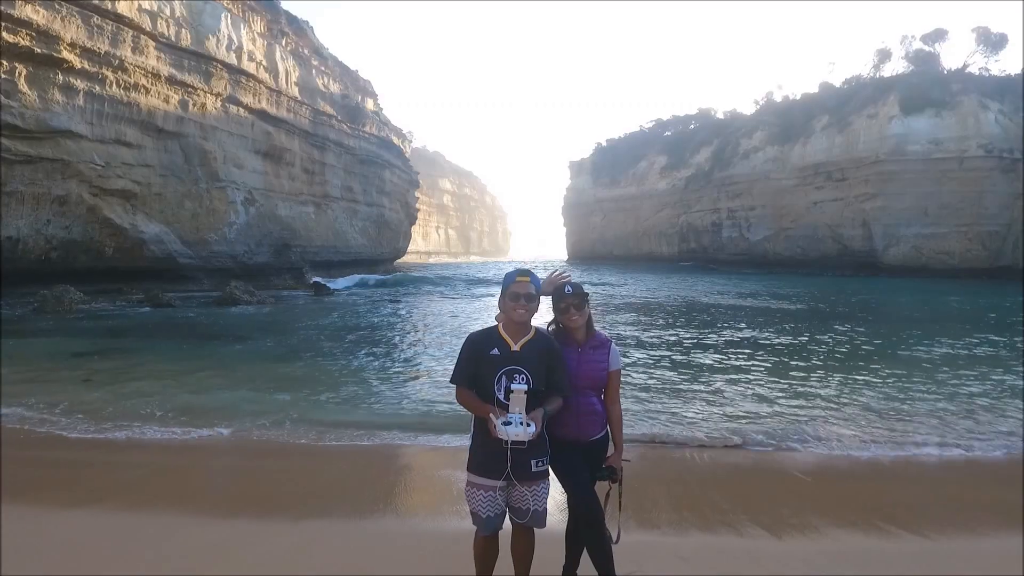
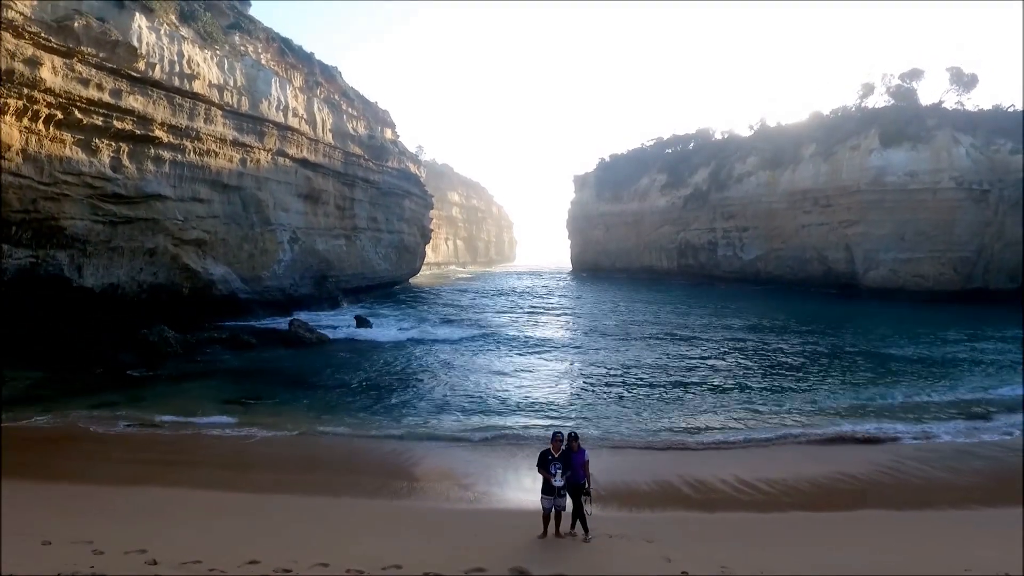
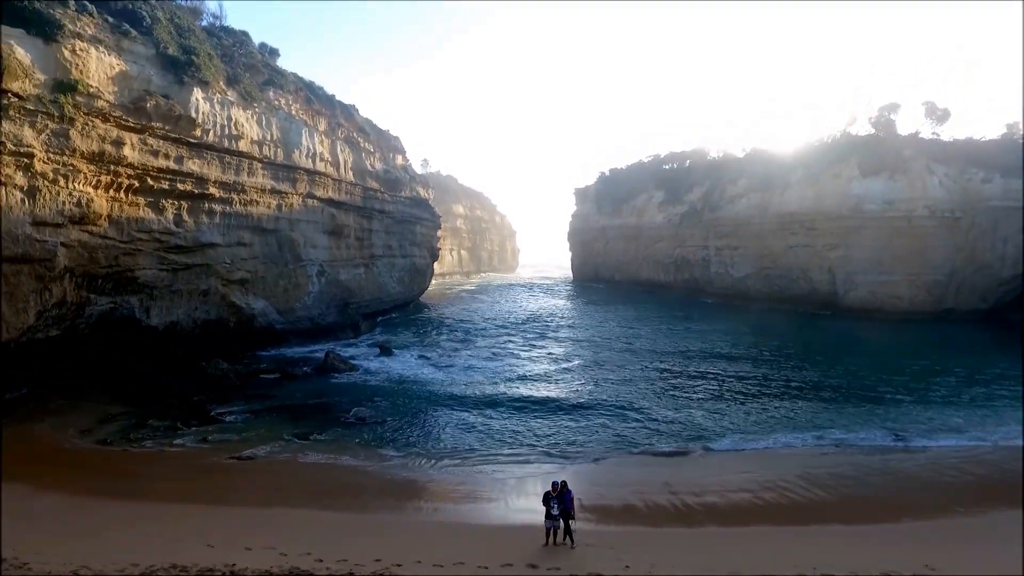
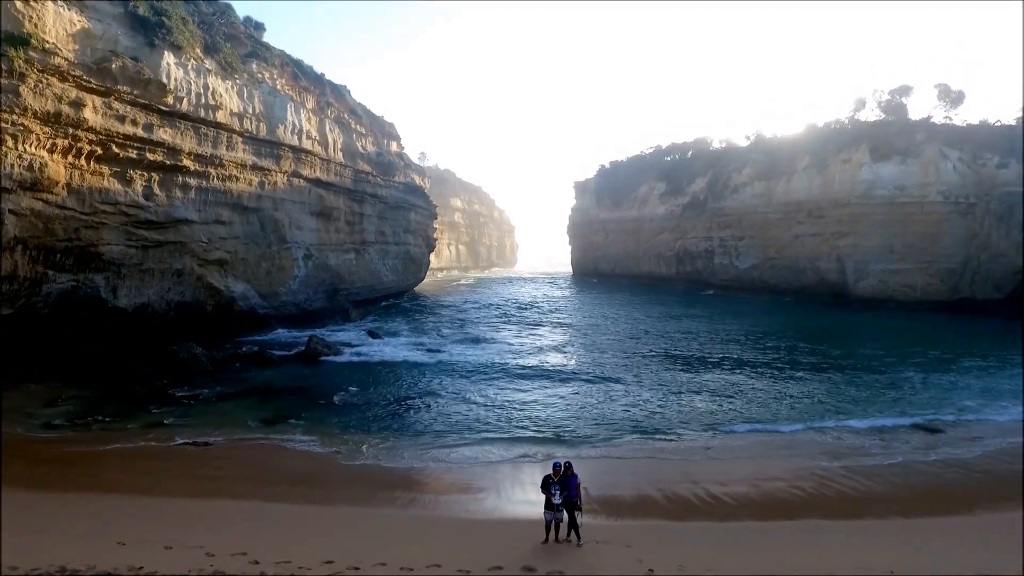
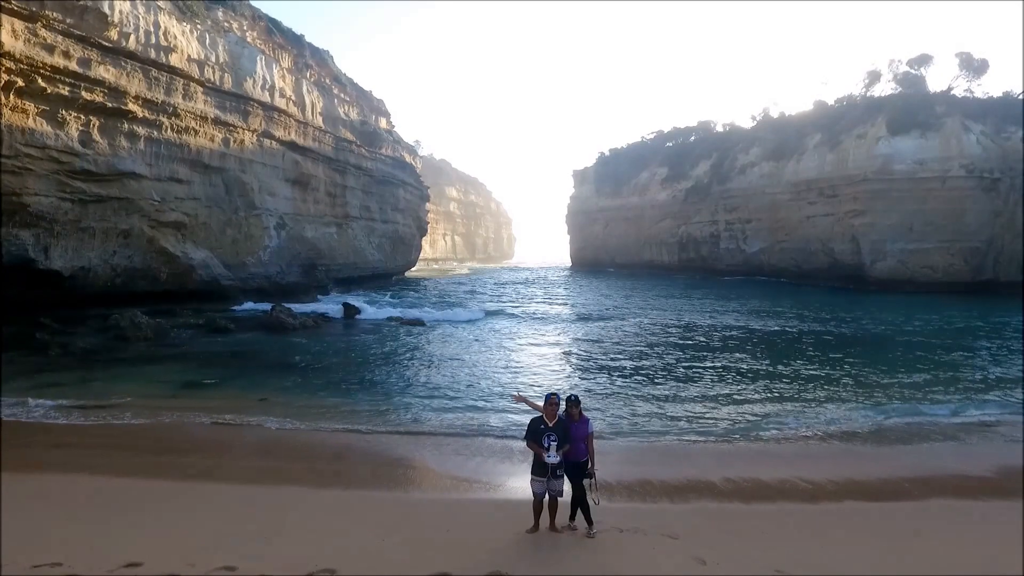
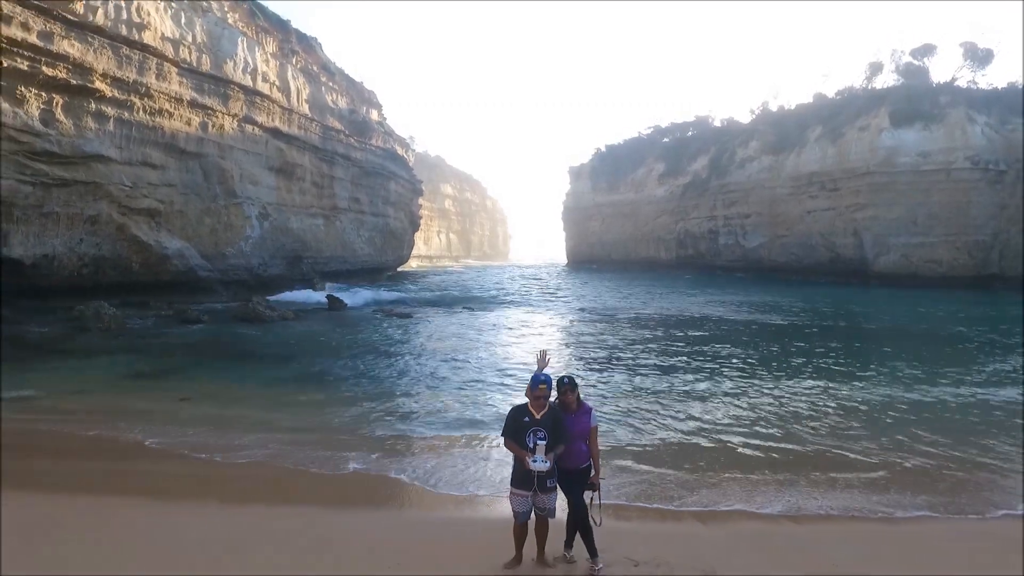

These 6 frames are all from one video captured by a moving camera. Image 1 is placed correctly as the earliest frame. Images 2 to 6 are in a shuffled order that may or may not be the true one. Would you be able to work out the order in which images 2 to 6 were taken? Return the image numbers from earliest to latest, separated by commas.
6, 5, 2, 4, 3
